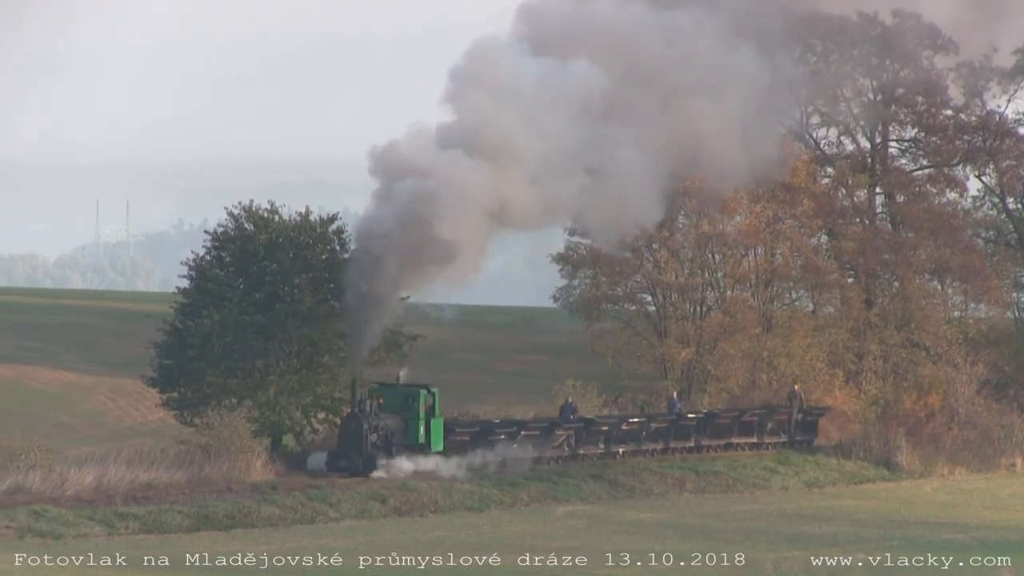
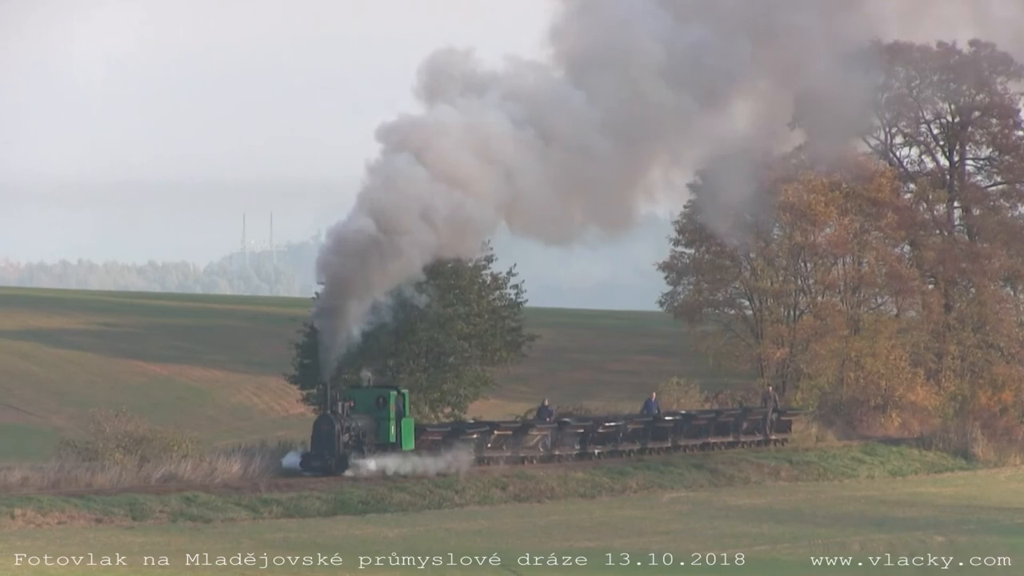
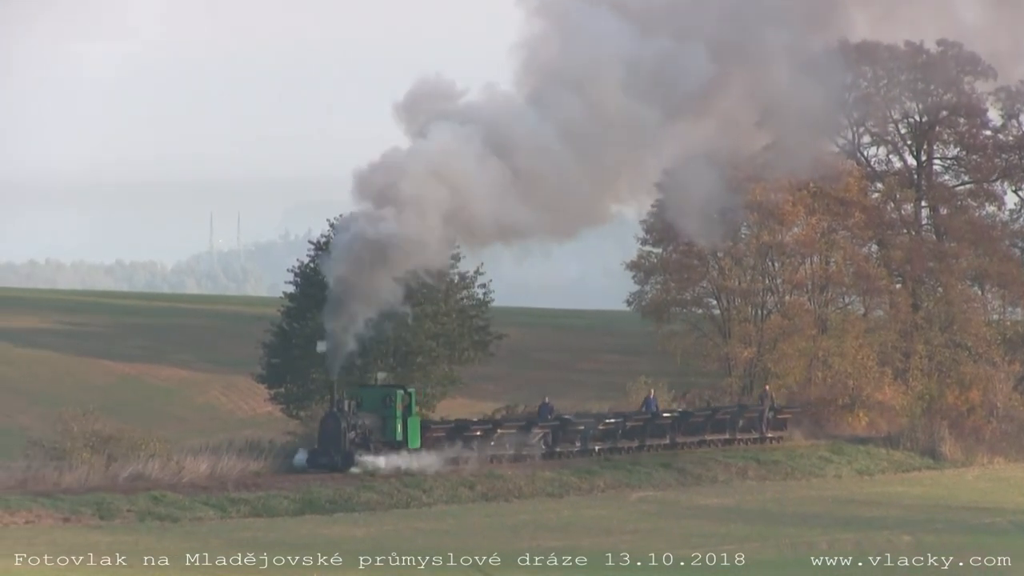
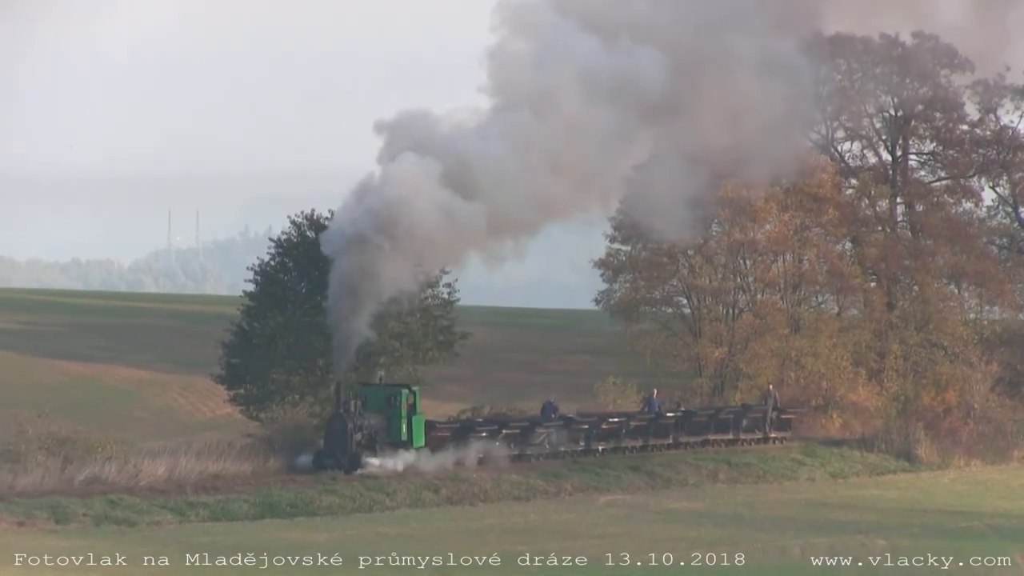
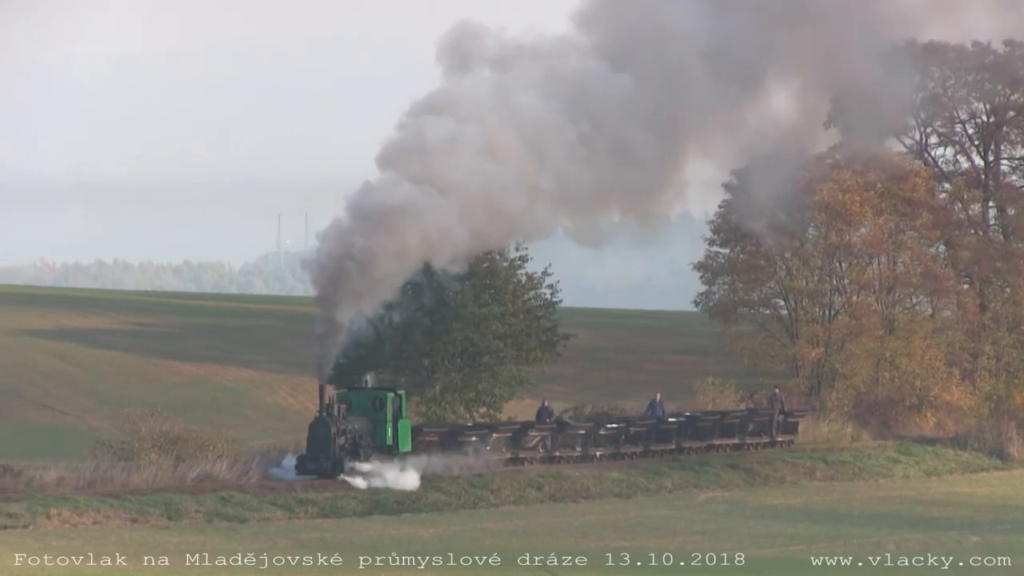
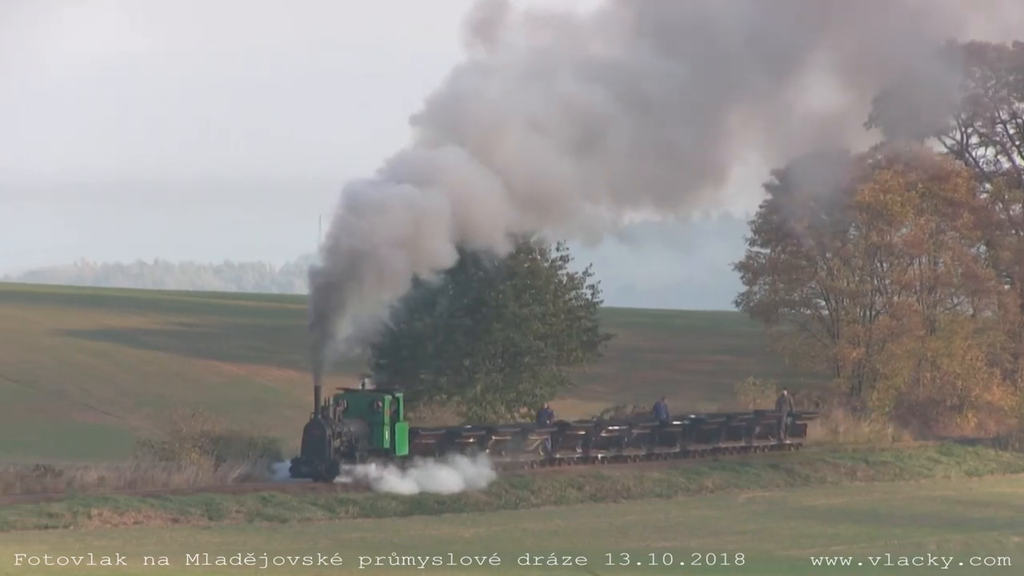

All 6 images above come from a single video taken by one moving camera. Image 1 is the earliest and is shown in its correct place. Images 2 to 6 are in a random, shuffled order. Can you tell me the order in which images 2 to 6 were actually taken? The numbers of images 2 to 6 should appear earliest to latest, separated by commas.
4, 3, 2, 5, 6
